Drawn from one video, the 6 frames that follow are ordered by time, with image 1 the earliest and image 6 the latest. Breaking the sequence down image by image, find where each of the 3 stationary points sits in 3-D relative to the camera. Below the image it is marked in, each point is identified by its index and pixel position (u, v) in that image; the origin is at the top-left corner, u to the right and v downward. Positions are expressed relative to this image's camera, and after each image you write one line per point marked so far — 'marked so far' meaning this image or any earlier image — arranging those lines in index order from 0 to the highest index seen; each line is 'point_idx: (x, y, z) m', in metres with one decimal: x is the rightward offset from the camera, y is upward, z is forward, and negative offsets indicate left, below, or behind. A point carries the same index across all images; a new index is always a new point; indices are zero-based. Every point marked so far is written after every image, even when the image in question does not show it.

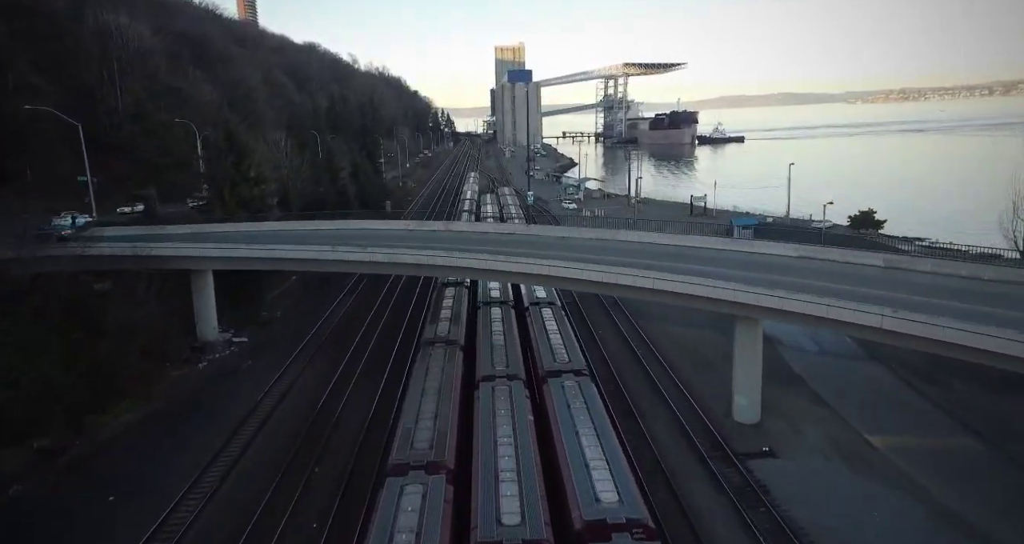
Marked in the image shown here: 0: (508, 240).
0: (-0.1, +0.5, +11.9) m
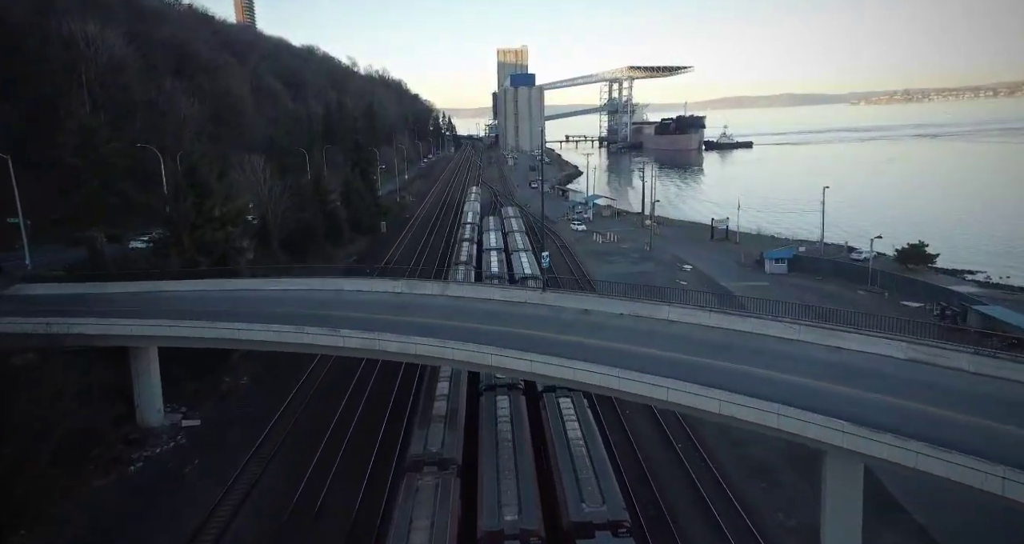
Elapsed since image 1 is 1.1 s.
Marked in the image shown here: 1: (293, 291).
0: (+0.1, -0.6, +9.5) m
1: (-3.7, -0.3, +11.2) m
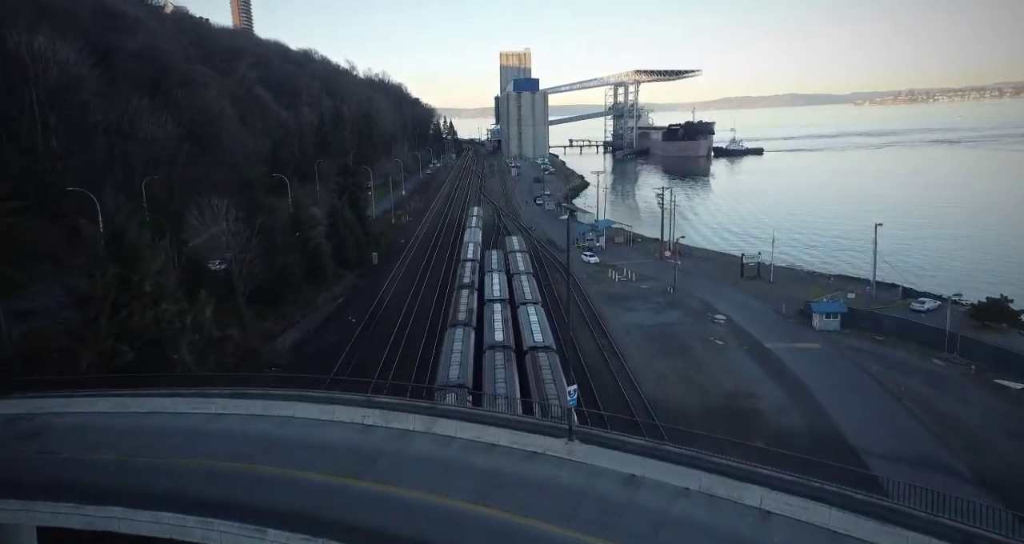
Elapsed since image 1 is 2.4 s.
0: (+0.2, -2.1, +6.5) m
1: (-3.6, -1.8, +8.2) m
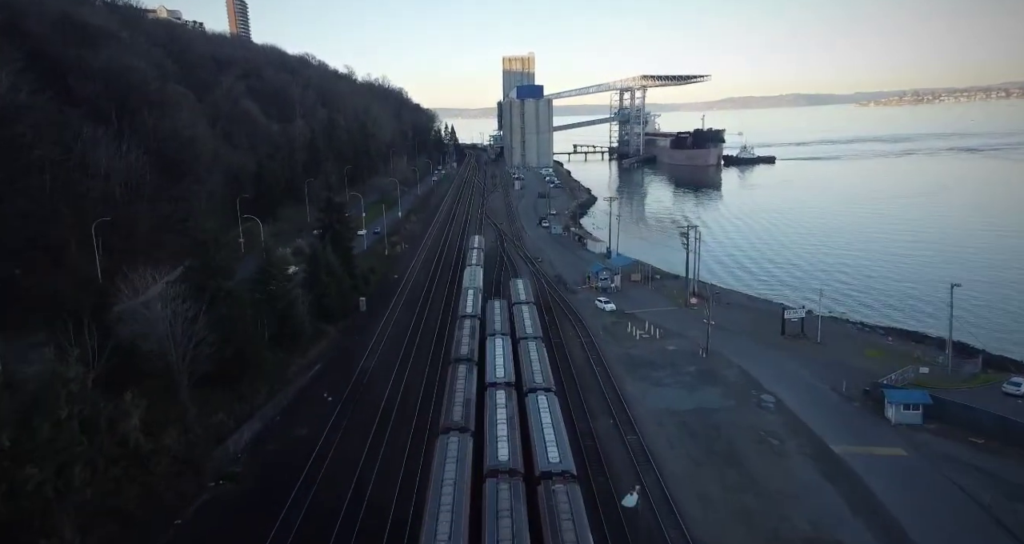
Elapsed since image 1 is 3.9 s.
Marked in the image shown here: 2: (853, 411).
0: (+0.3, -3.9, +3.3) m
1: (-3.5, -3.6, +5.0) m
2: (+7.9, -3.2, +15.2) m
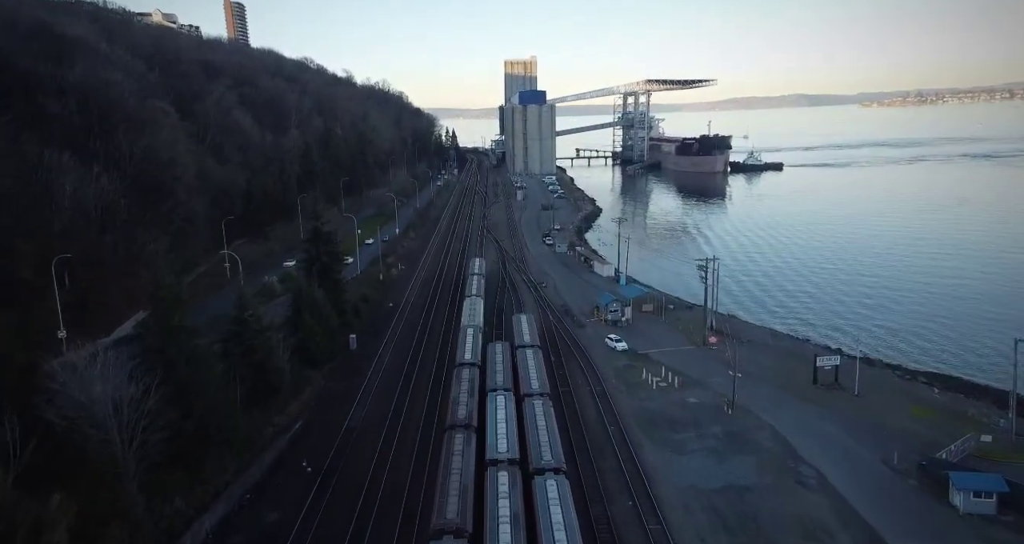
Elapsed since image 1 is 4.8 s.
0: (+0.4, -5.1, +1.3) m
1: (-3.4, -4.8, +3.0) m
2: (+8.0, -4.4, +13.2) m
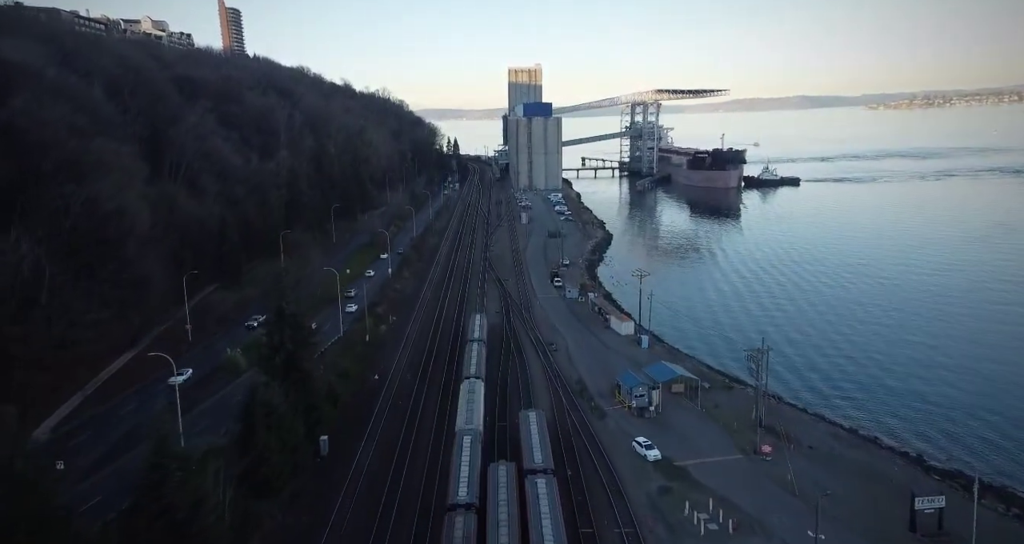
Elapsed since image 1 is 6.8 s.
0: (+0.5, -7.6, -3.0) m
1: (-3.3, -7.3, -1.2) m
2: (+8.2, -7.0, +8.9) m
